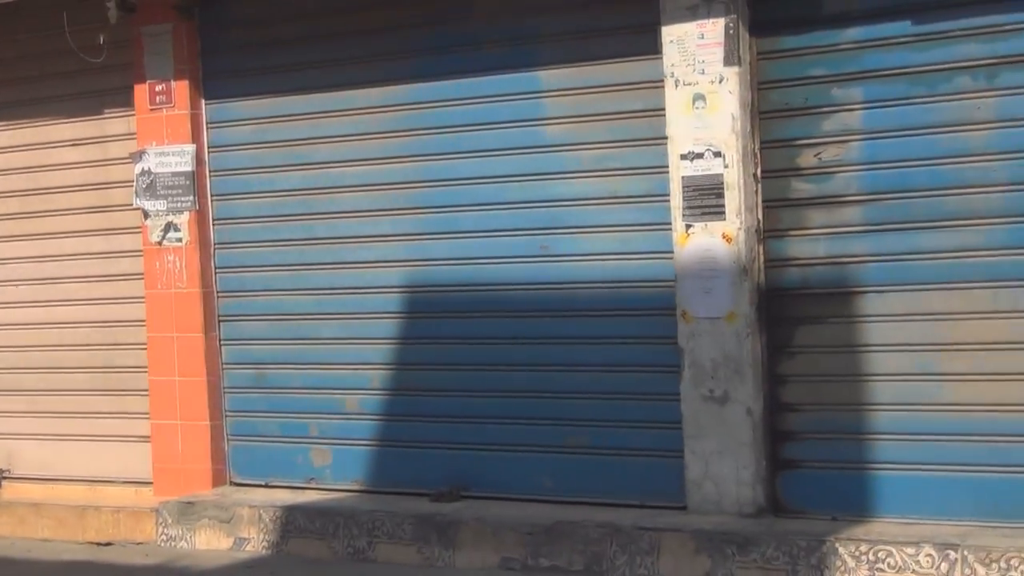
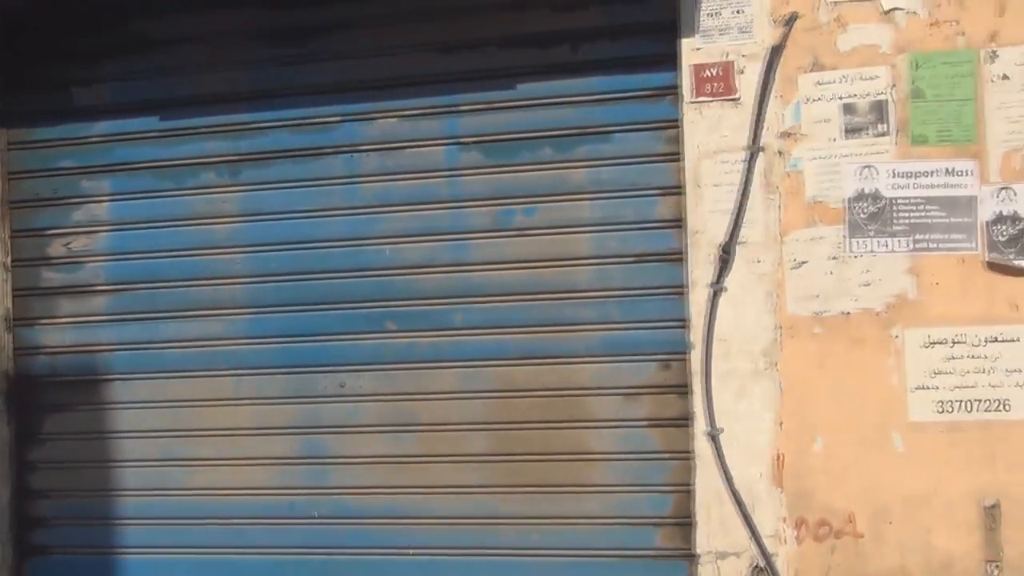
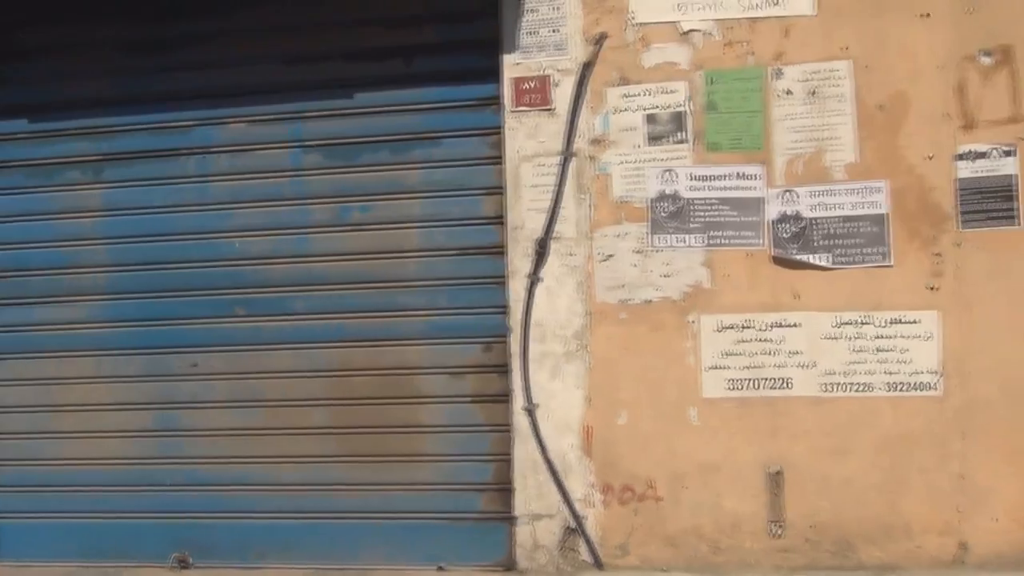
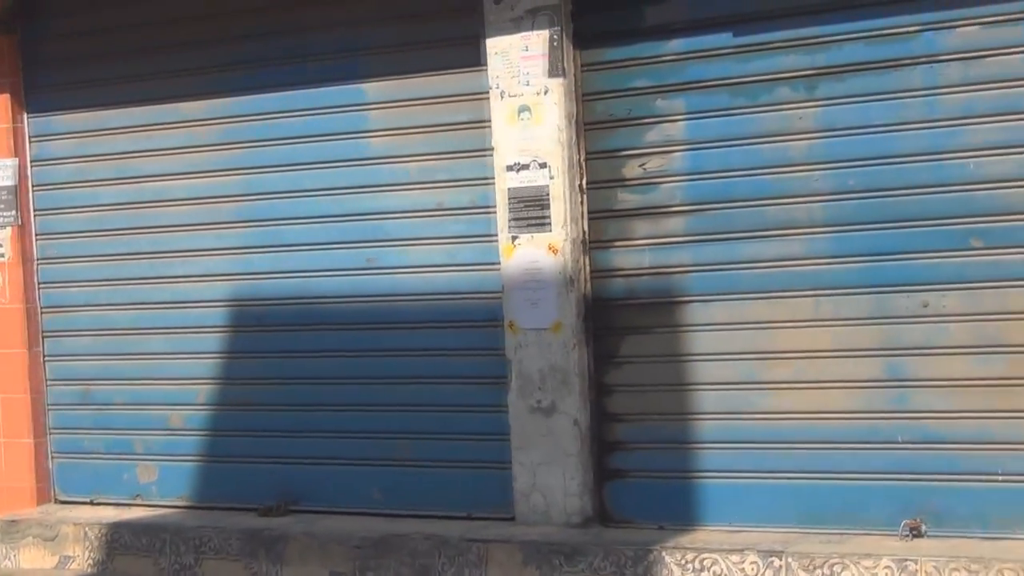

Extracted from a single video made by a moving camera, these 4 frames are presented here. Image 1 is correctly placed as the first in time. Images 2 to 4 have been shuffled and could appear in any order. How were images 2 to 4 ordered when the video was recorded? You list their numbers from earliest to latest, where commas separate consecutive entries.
4, 2, 3
